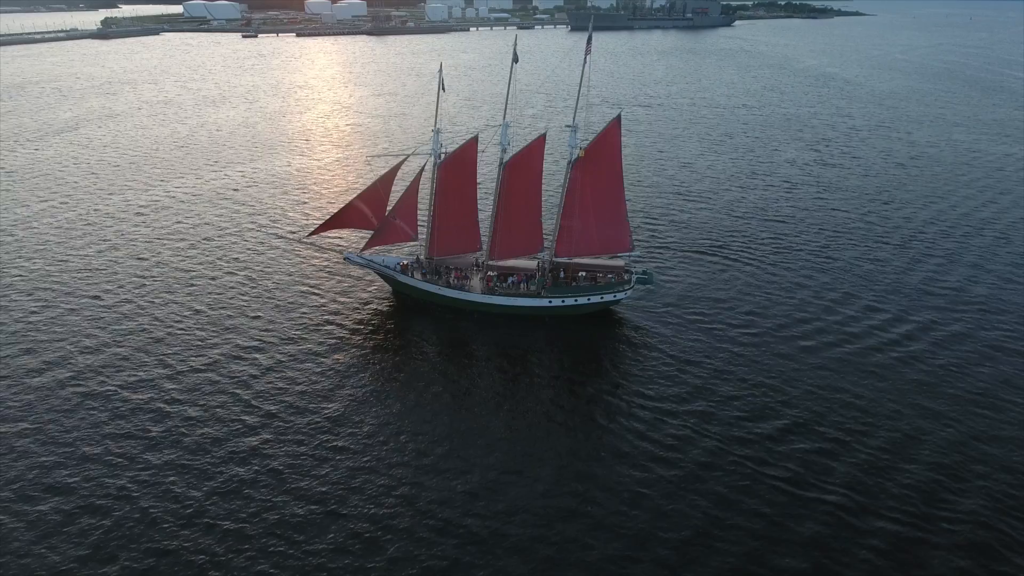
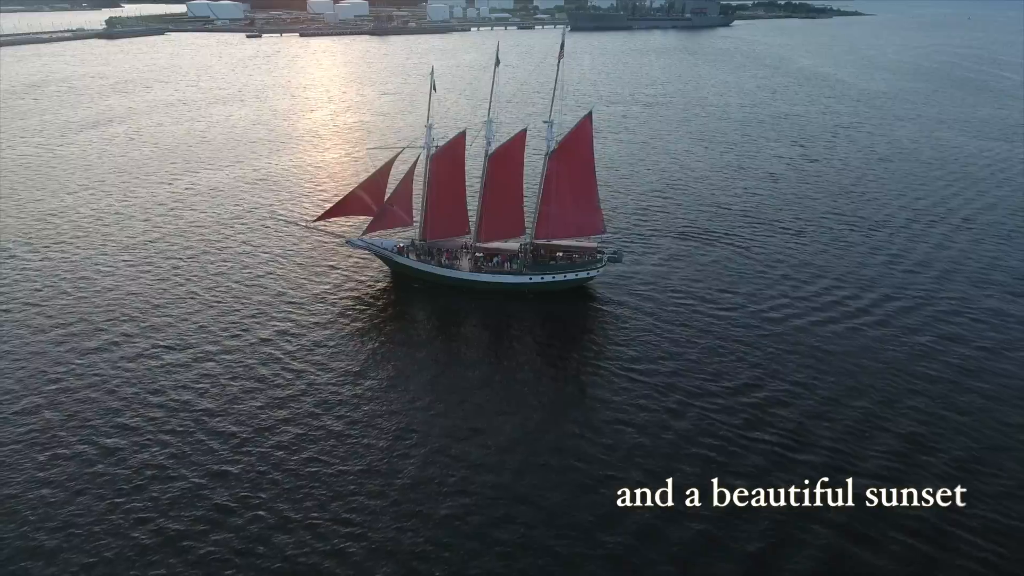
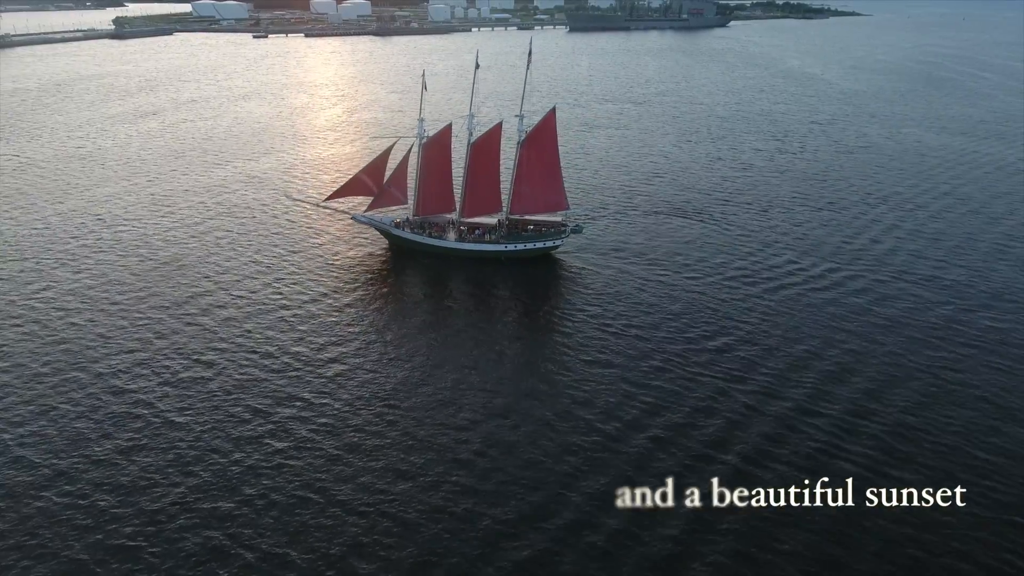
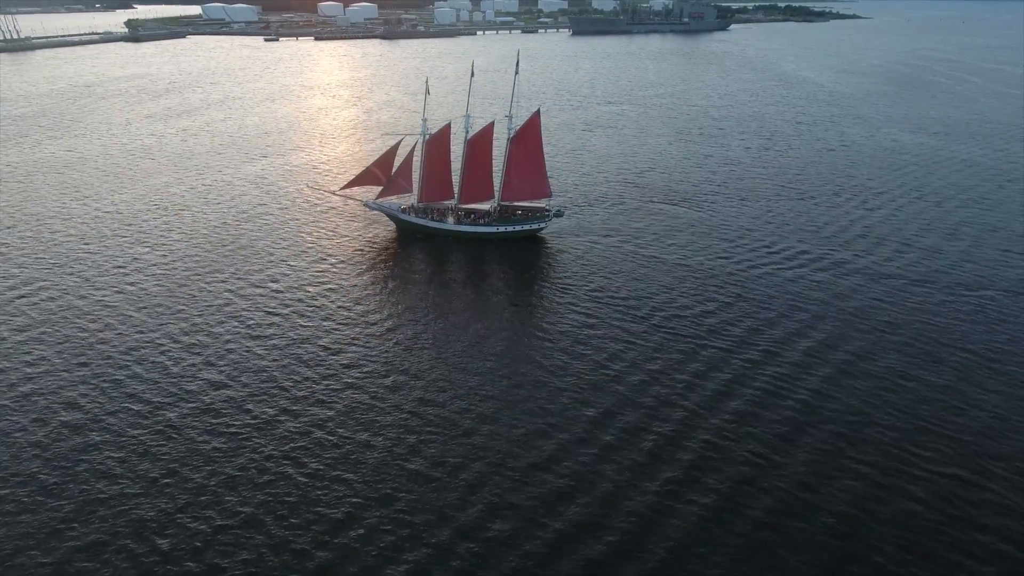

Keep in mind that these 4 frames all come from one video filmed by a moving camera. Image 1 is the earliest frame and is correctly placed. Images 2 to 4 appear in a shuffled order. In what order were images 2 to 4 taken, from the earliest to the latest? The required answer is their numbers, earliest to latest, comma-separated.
2, 3, 4
